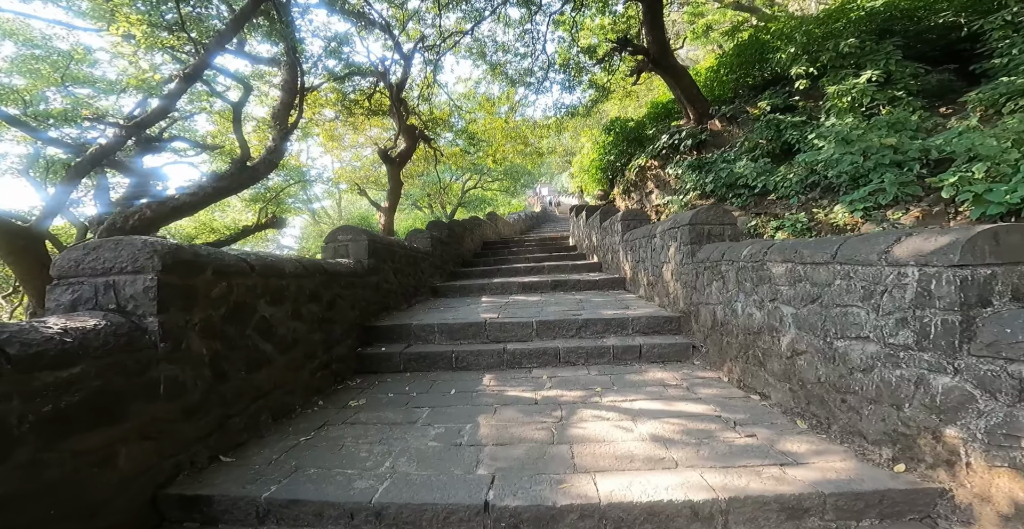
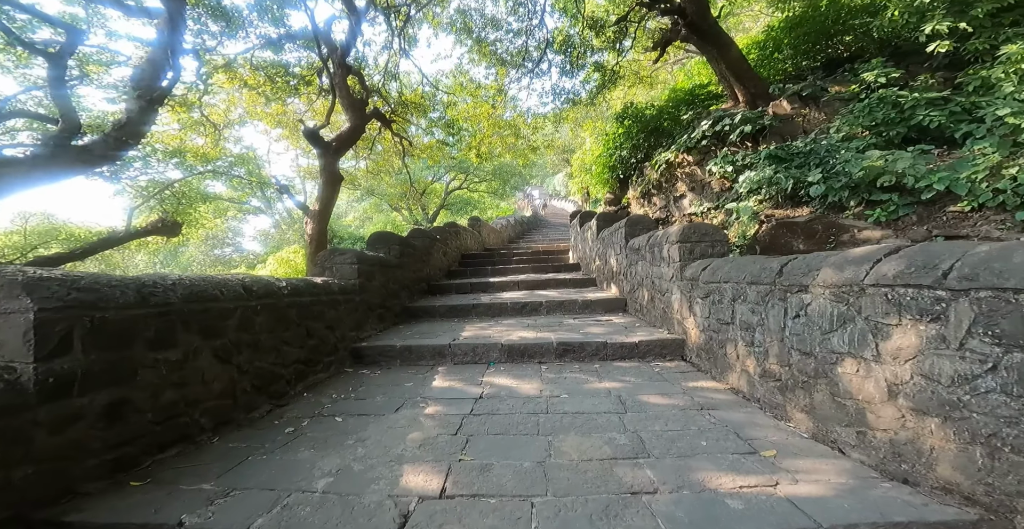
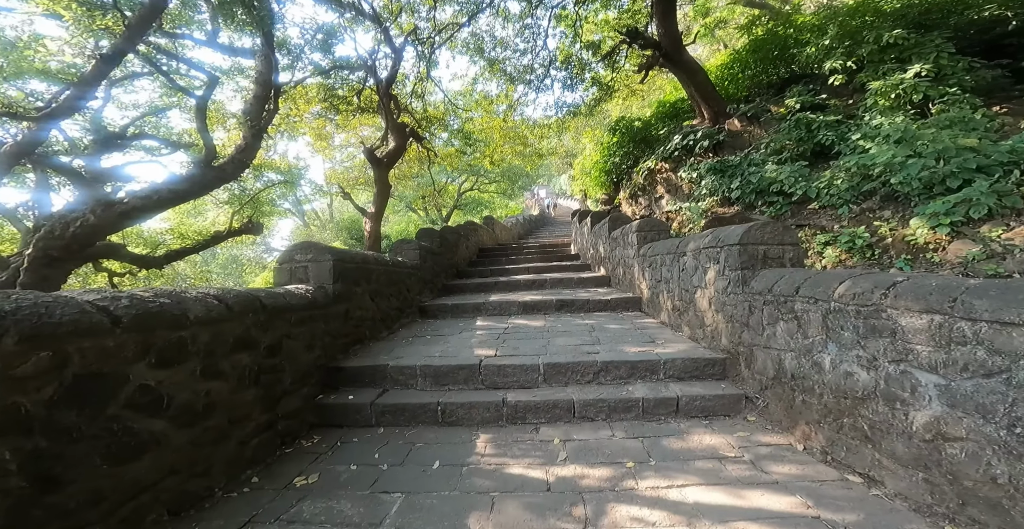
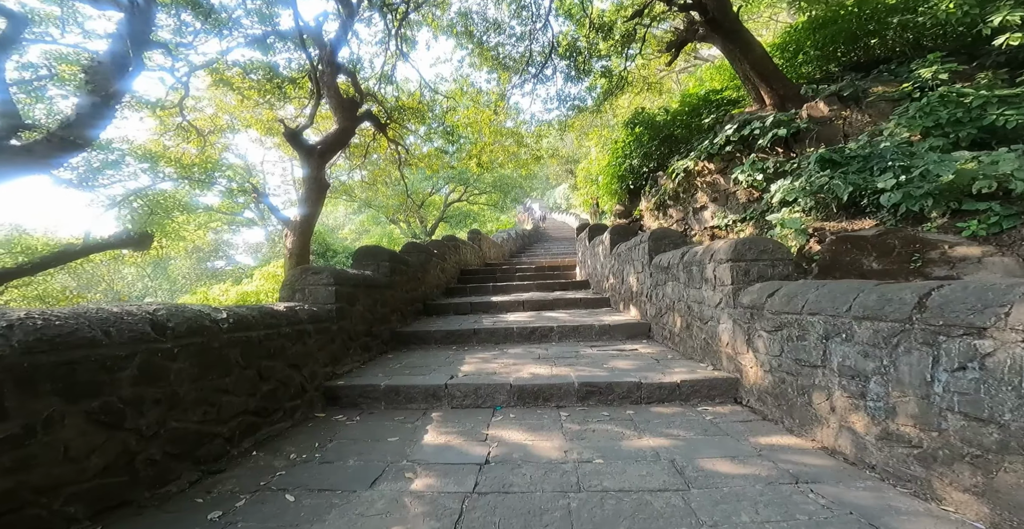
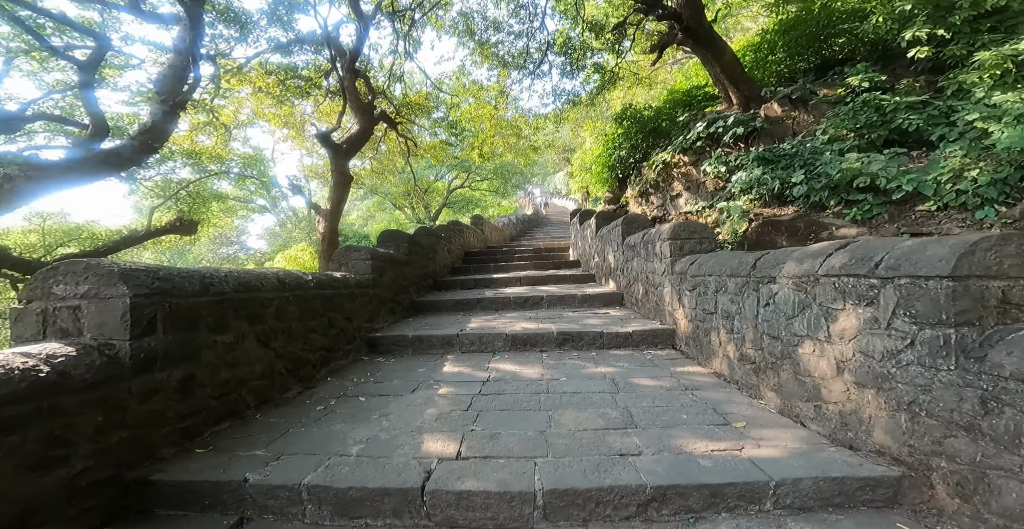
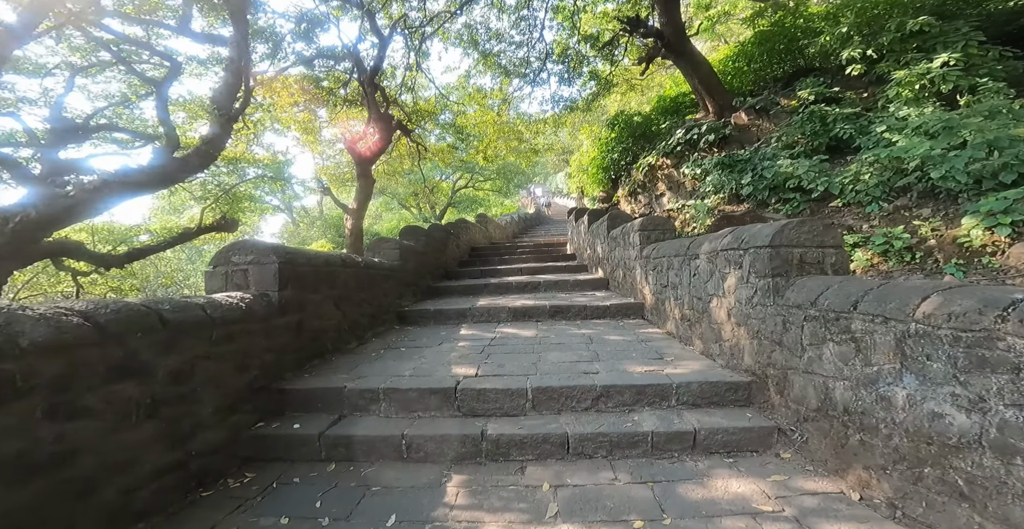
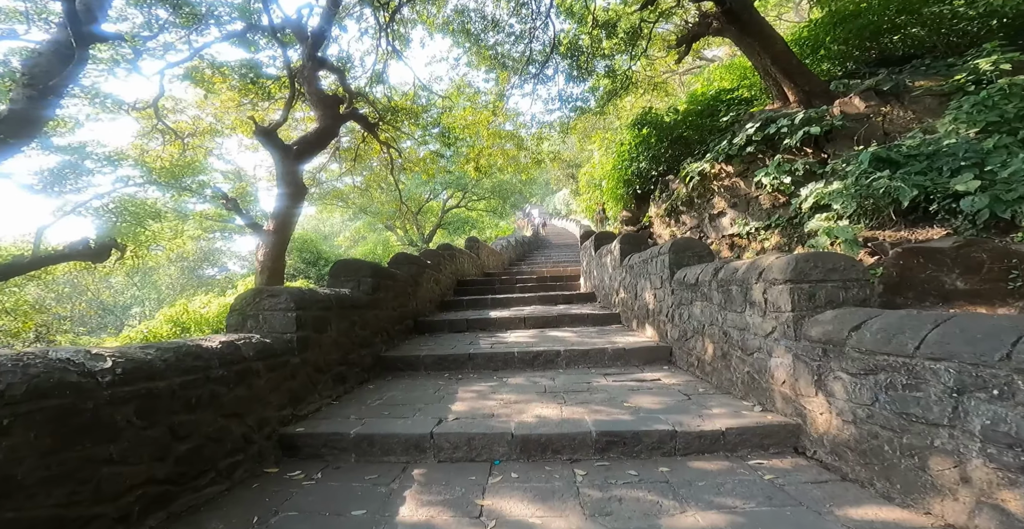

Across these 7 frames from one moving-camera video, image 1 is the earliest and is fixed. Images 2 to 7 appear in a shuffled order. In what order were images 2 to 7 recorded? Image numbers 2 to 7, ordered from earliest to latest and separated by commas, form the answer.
3, 6, 5, 2, 4, 7
